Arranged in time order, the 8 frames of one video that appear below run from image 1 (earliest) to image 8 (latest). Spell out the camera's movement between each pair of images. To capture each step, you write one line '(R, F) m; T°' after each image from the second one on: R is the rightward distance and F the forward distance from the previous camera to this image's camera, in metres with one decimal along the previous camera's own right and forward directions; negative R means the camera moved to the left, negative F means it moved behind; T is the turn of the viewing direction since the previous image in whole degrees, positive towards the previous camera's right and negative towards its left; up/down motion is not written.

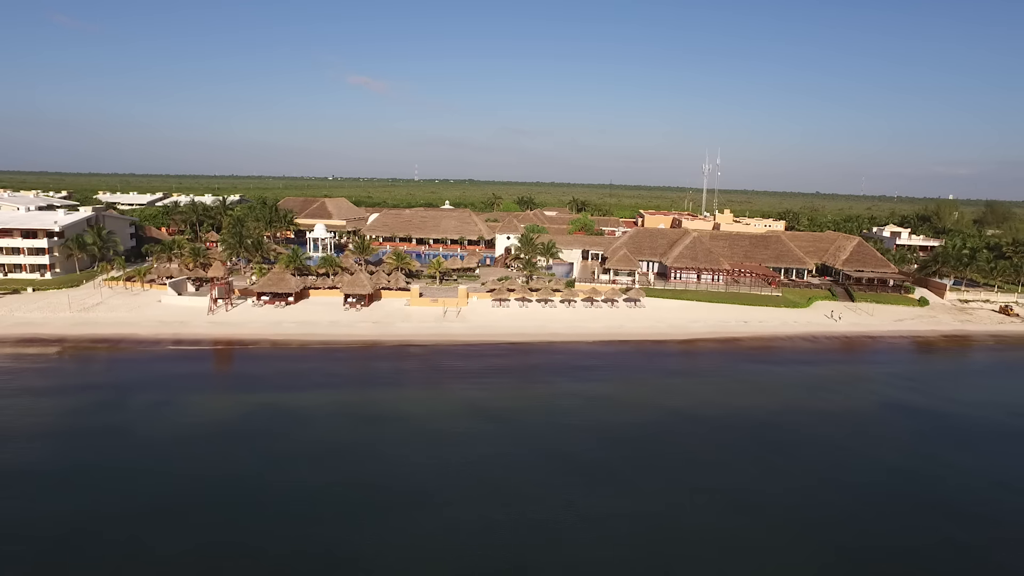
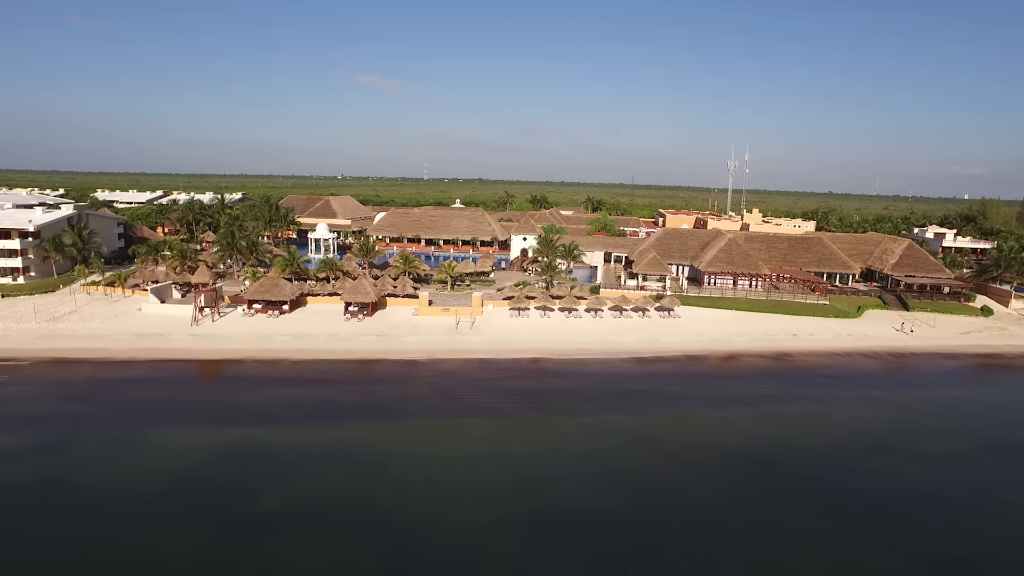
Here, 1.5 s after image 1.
(-0.6, +4.3) m; -1°
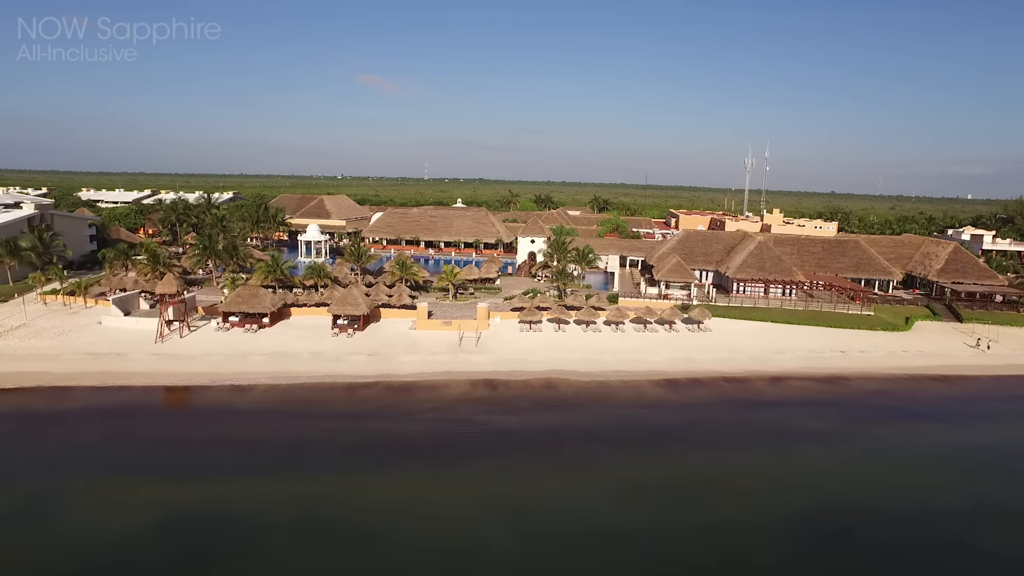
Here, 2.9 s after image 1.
(-0.5, +4.3) m; 0°
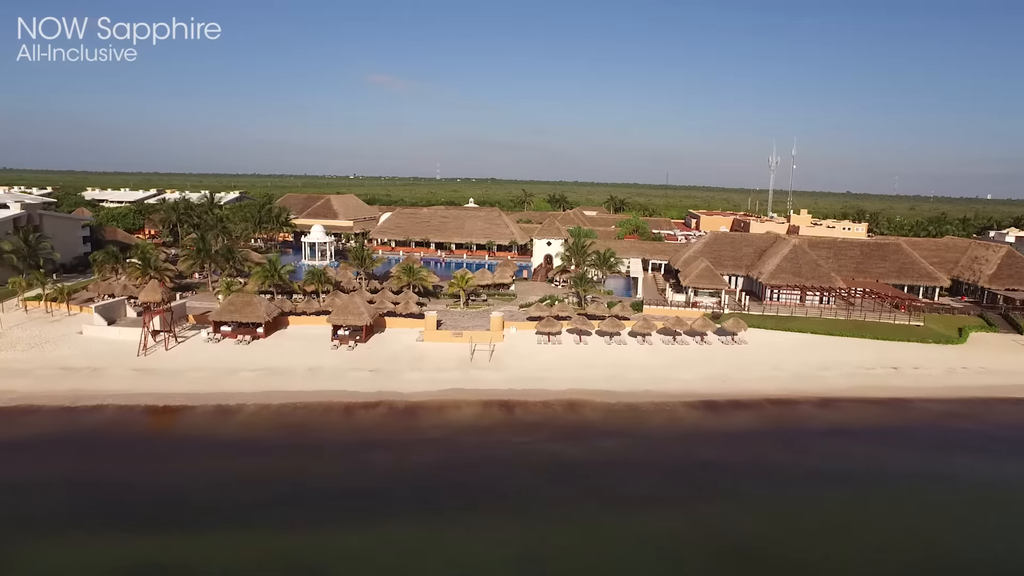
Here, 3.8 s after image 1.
(-0.2, +2.8) m; -1°
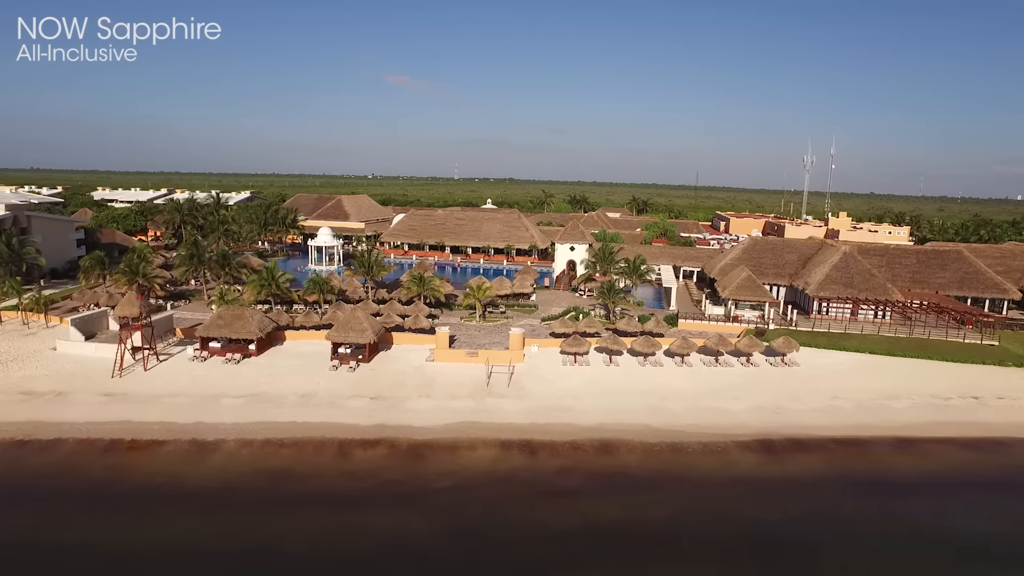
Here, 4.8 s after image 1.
(-0.2, +3.3) m; -1°
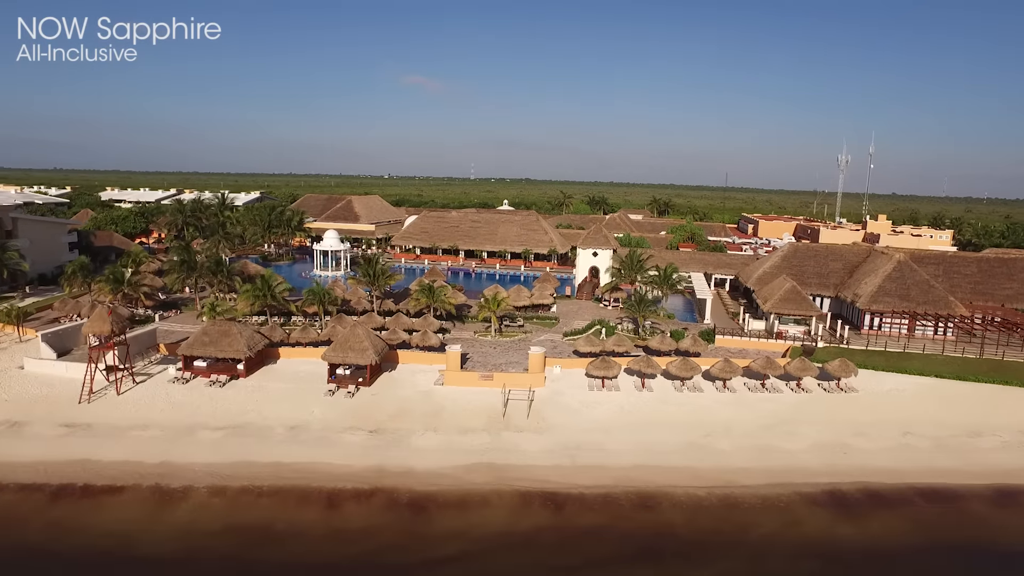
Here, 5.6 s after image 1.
(-0.1, +3.1) m; -1°
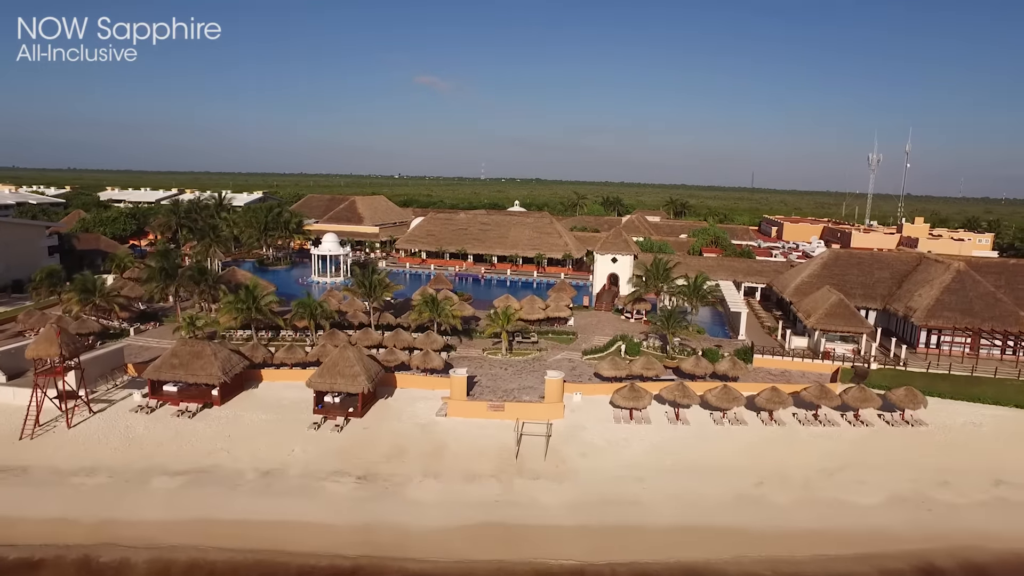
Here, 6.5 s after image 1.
(-0.1, +3.2) m; -1°
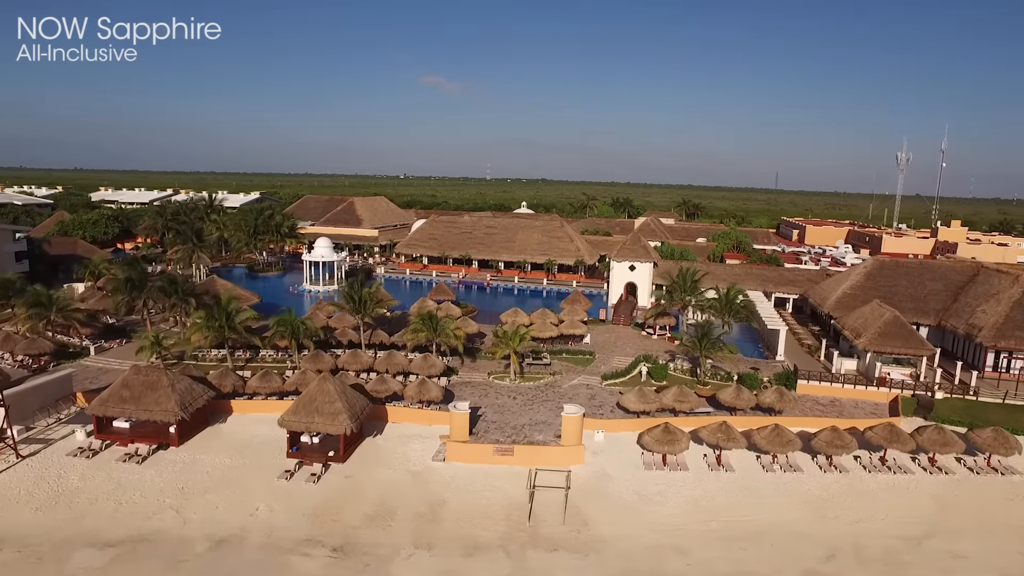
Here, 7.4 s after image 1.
(-0.1, +3.3) m; 0°
